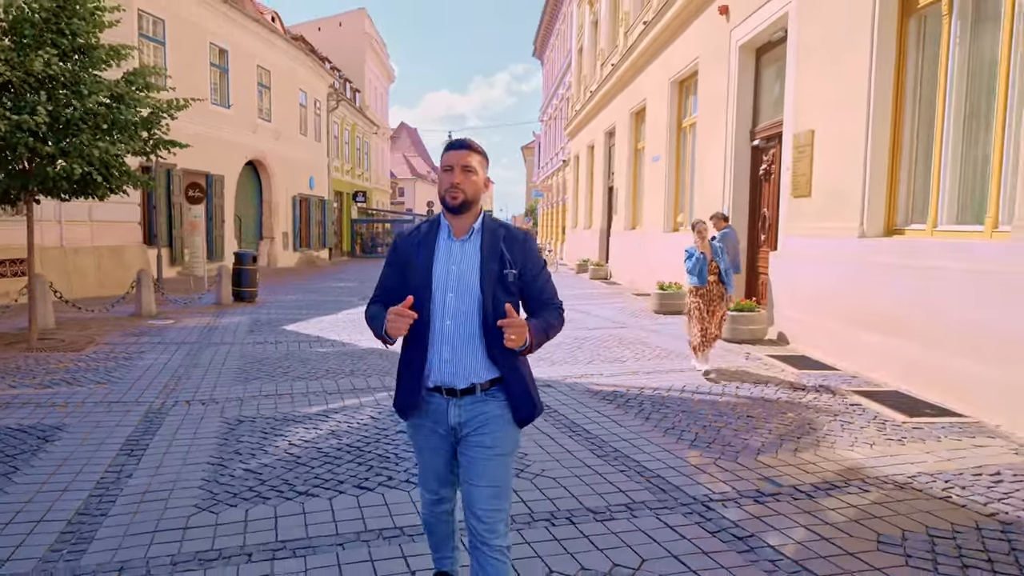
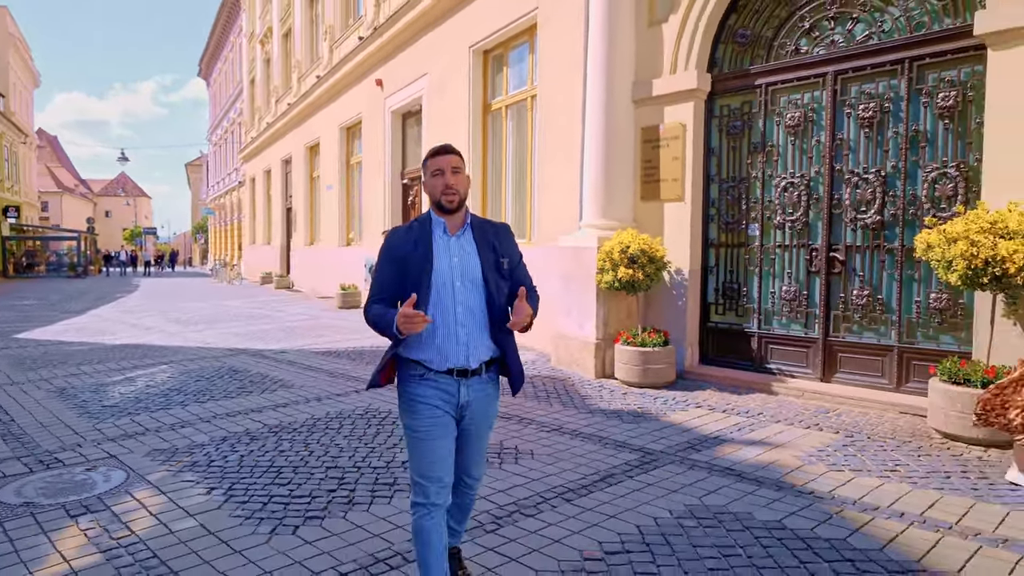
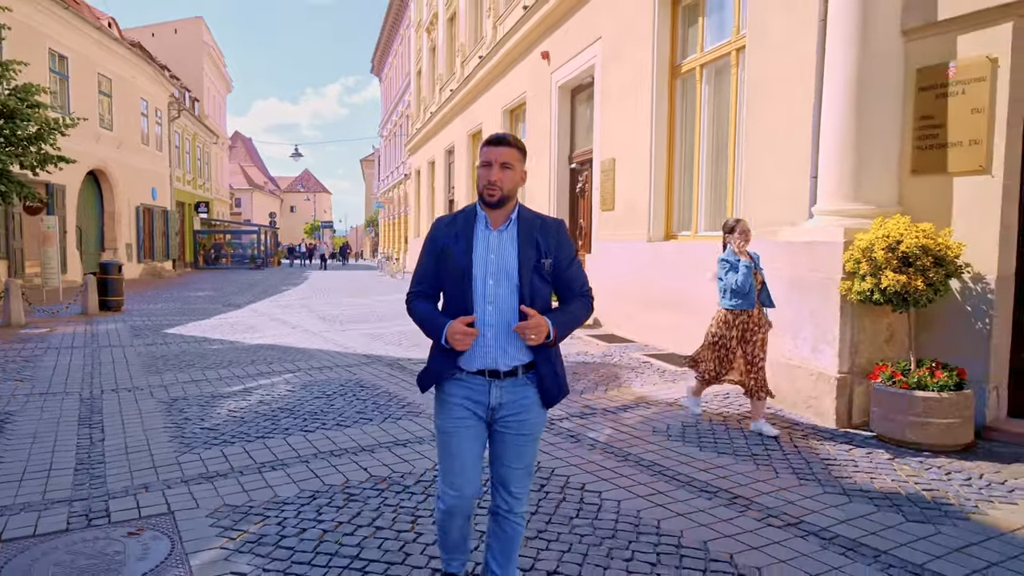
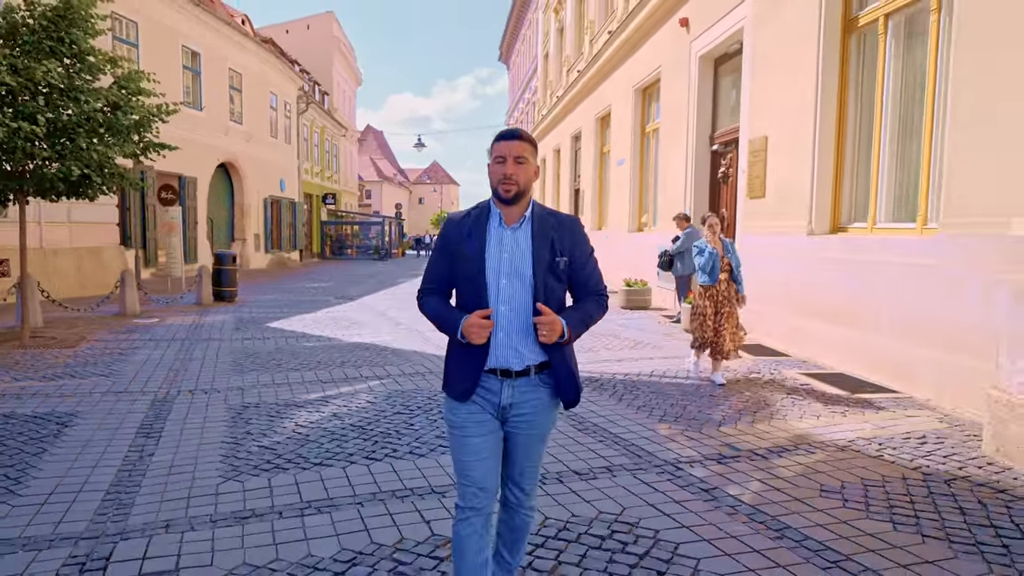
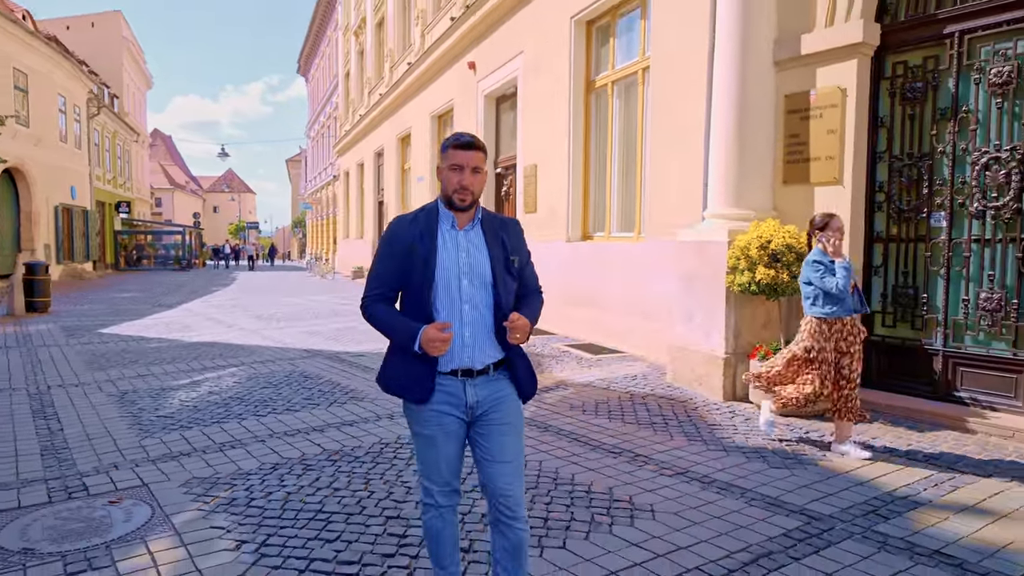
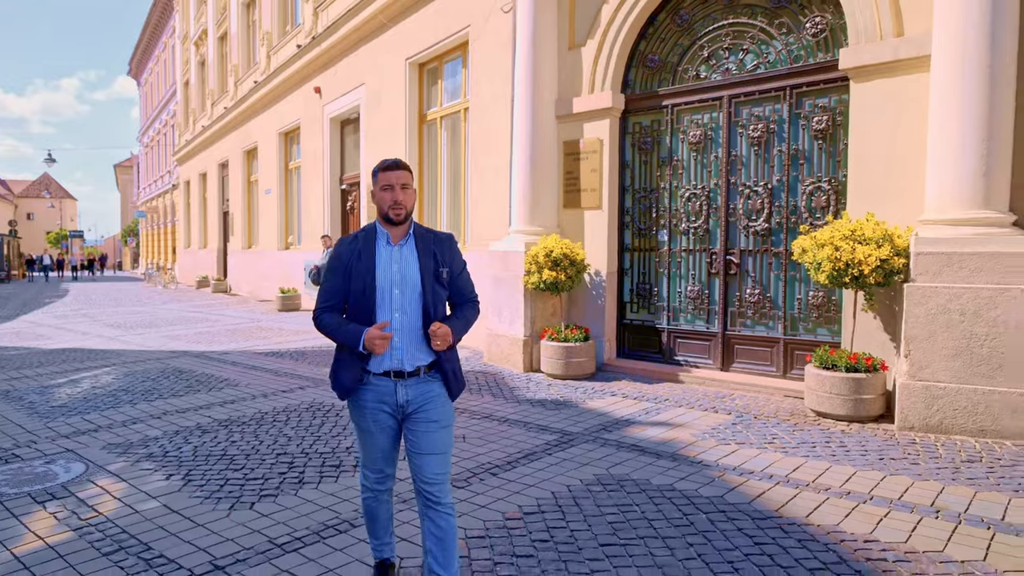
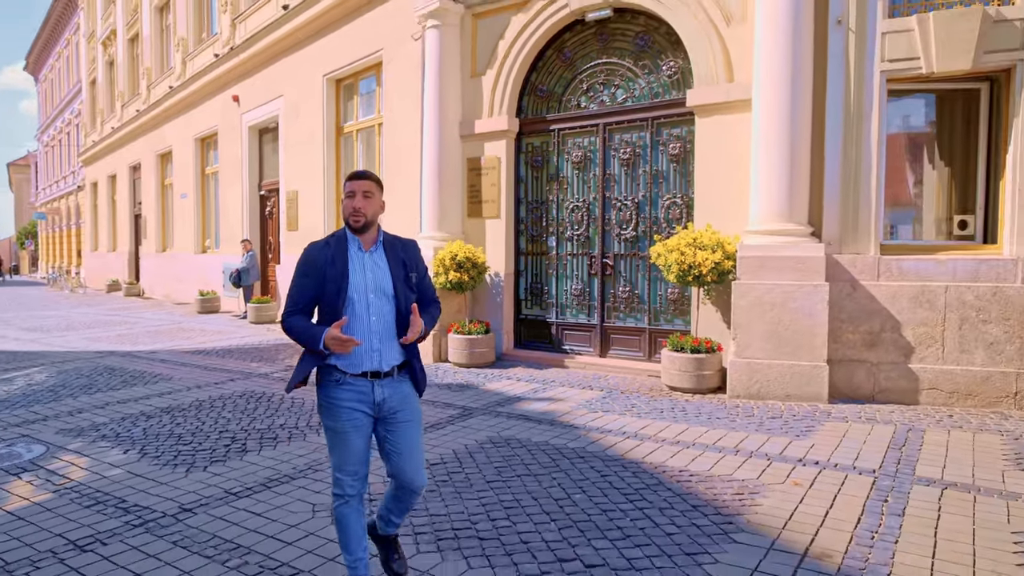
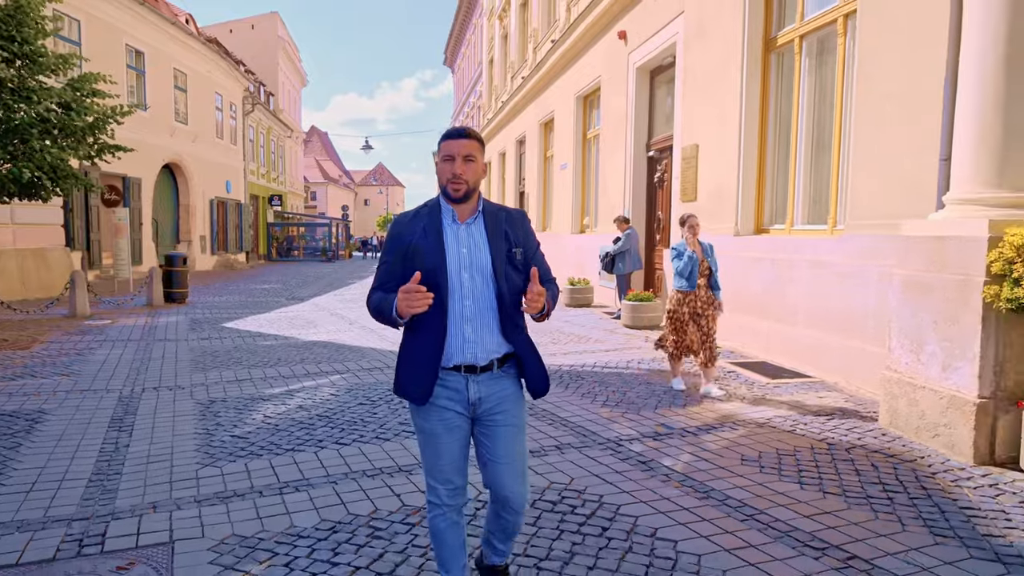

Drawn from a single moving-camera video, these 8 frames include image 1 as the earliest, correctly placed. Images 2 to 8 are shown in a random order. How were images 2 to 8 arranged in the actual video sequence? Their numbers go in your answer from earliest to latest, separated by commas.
4, 8, 3, 5, 2, 6, 7
